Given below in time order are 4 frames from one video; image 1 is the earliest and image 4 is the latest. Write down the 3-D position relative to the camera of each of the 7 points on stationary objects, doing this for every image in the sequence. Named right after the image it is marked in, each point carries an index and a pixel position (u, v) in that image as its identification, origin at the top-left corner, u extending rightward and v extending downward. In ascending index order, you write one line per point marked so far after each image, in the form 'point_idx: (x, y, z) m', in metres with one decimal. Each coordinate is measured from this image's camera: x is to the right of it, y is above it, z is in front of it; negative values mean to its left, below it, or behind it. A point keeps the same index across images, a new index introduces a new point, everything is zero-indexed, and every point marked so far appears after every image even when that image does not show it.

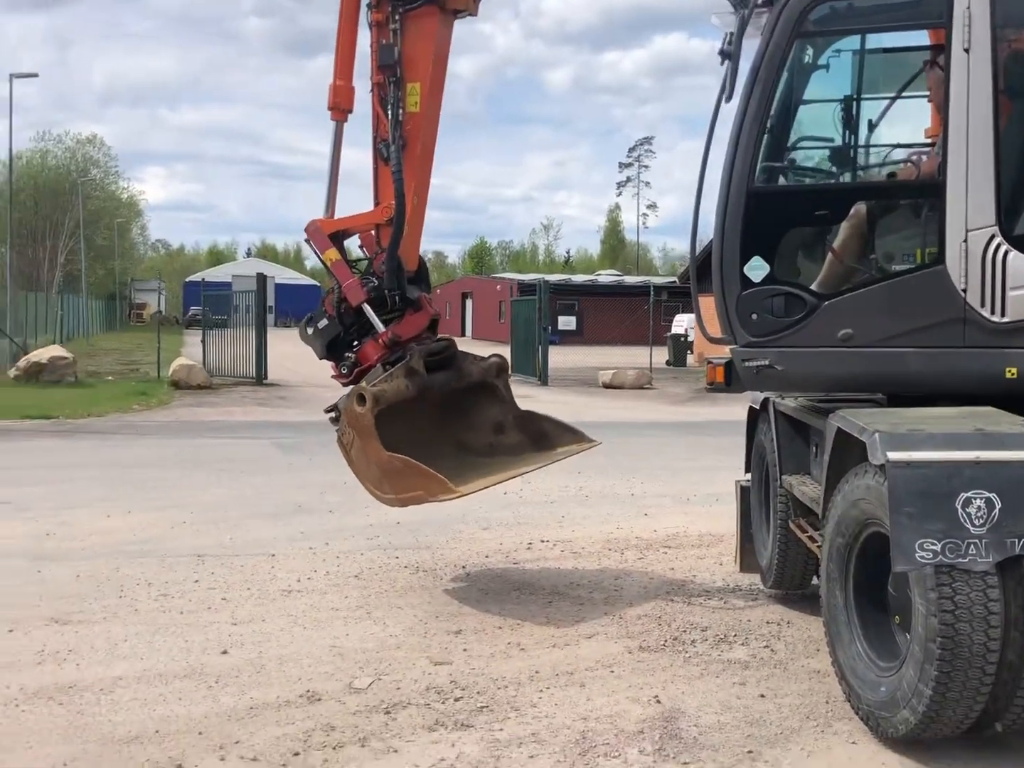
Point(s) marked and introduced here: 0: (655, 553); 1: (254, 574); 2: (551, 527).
0: (+0.9, -1.0, +7.6) m
1: (-1.4, -1.0, +6.7) m
2: (+0.3, -1.0, +8.5) m
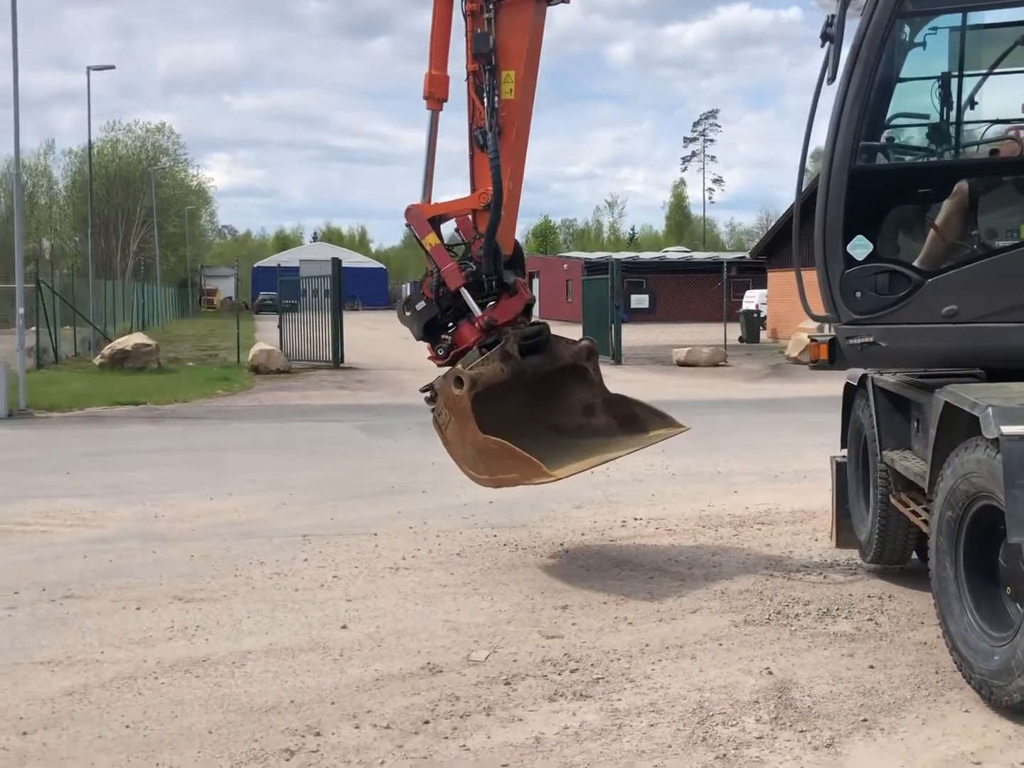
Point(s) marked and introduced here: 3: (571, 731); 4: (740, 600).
0: (+1.5, -0.9, +7.6) m
1: (-0.9, -1.0, +6.9) m
2: (+0.9, -0.8, +8.6) m
3: (+0.2, -1.2, +4.1) m
4: (+1.1, -1.0, +5.9) m
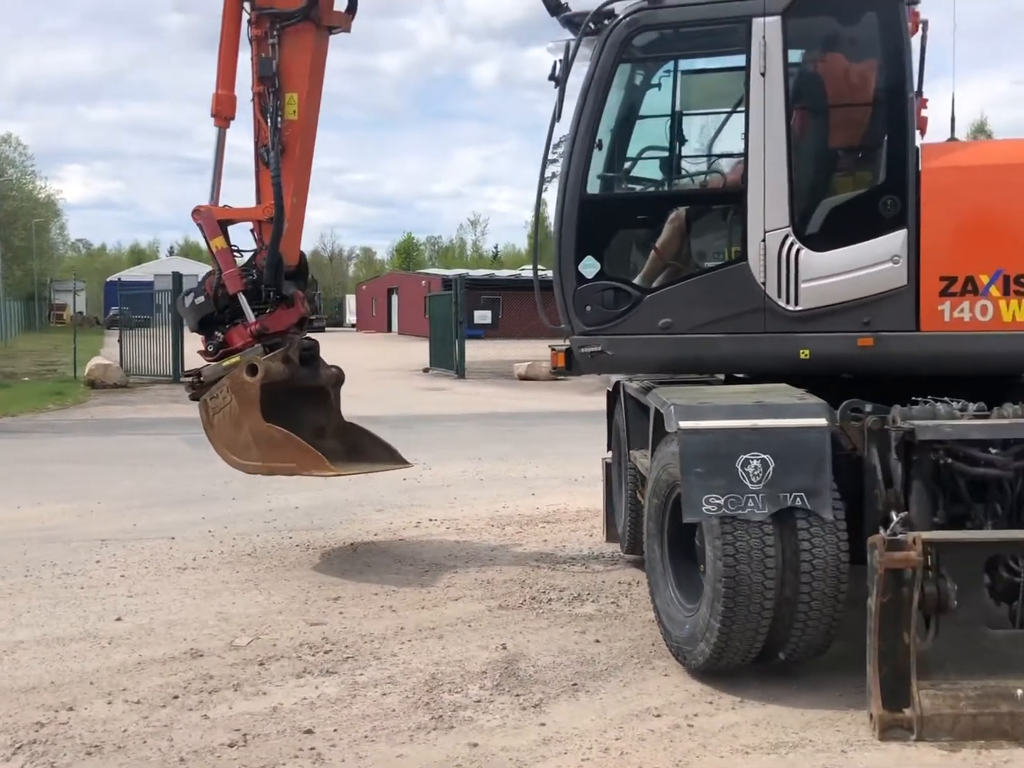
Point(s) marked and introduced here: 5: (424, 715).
0: (+0.1, -1.0, +8.2) m
1: (-2.1, -1.0, +7.2) m
2: (-0.5, -0.9, +9.1) m
3: (-0.8, -1.2, +4.5) m
4: (-0.1, -1.1, +6.4) m
5: (-0.3, -1.2, +4.4) m
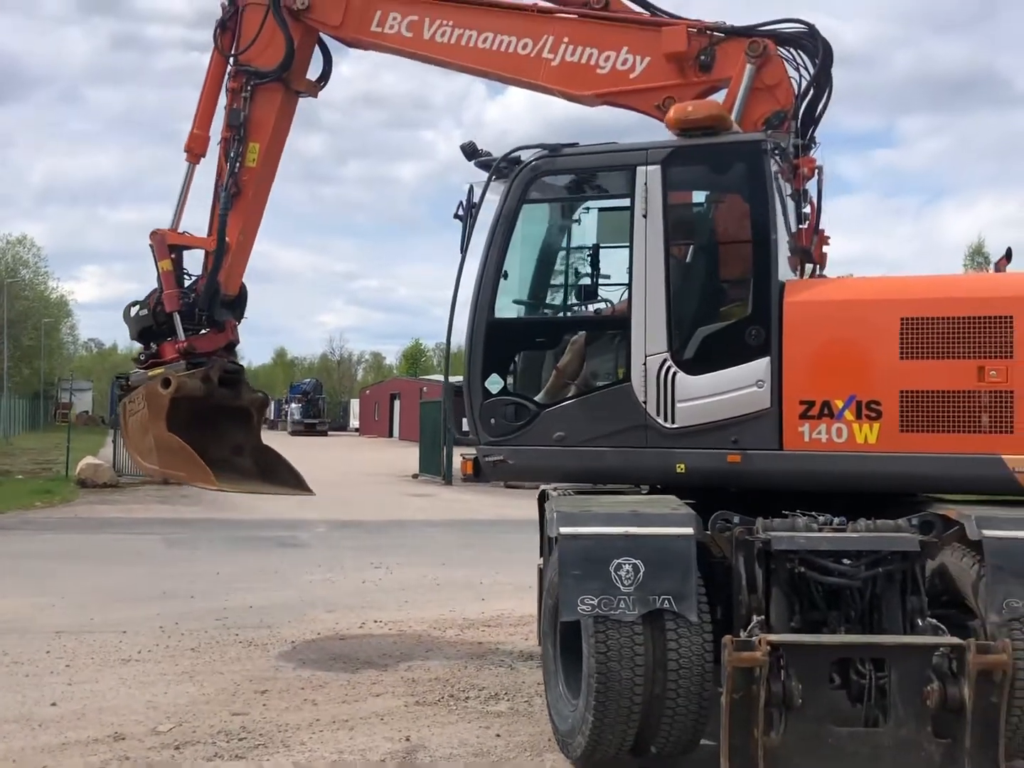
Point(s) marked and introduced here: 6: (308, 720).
0: (-0.3, -1.7, +8.5) m
1: (-2.5, -1.6, +7.6) m
2: (-0.9, -1.7, +9.4) m
3: (-1.2, -1.6, +4.9) m
4: (-0.5, -1.7, +6.7) m
5: (-0.8, -1.6, +4.7) m
6: (-1.0, -1.6, +5.9) m
